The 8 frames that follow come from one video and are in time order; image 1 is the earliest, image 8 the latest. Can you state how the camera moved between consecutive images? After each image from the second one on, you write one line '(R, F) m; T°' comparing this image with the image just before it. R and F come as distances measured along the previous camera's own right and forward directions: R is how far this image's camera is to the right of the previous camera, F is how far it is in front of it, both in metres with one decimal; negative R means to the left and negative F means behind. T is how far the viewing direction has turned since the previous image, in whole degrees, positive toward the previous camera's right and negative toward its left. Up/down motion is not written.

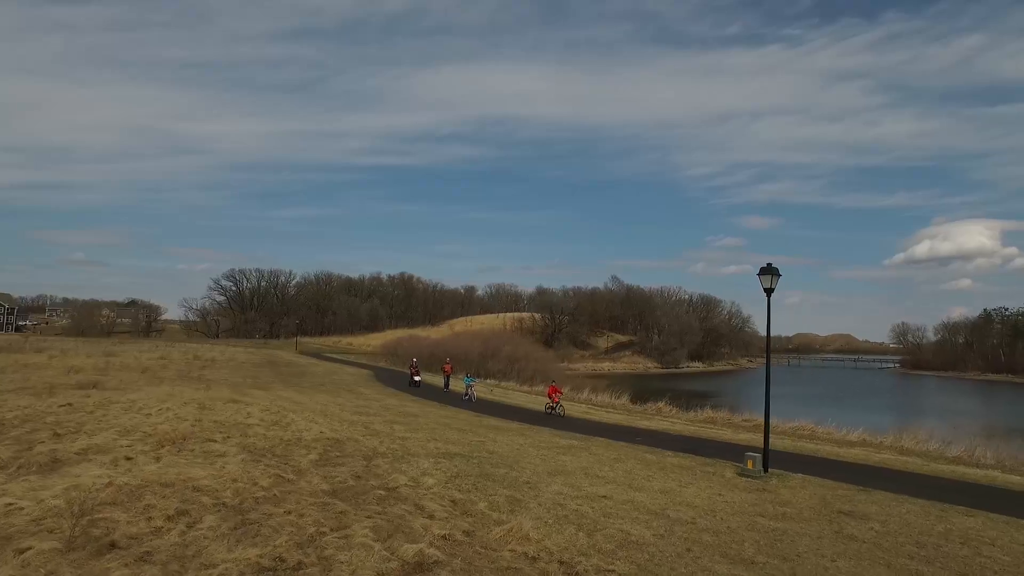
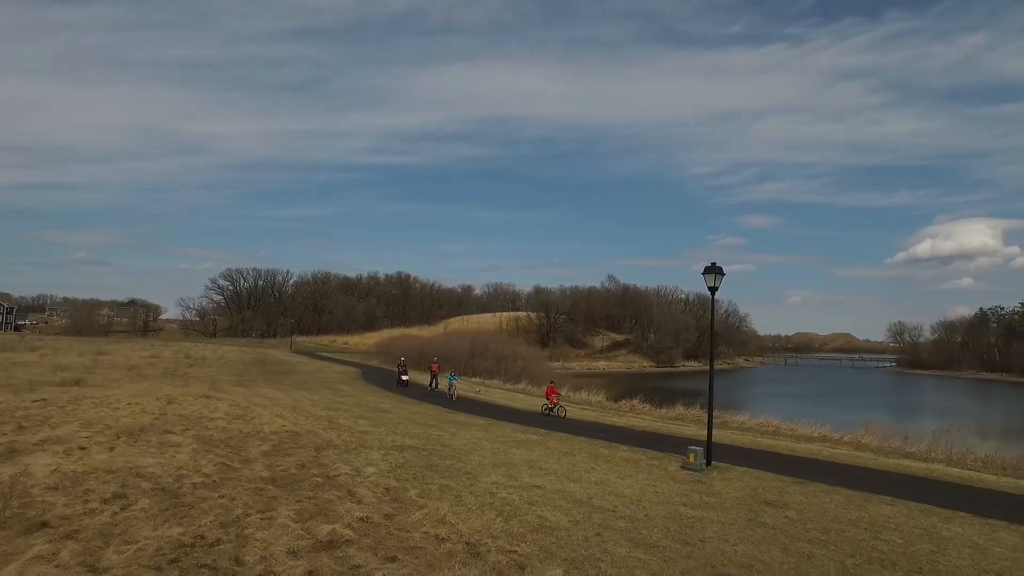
(+1.1, -0.6) m; 0°
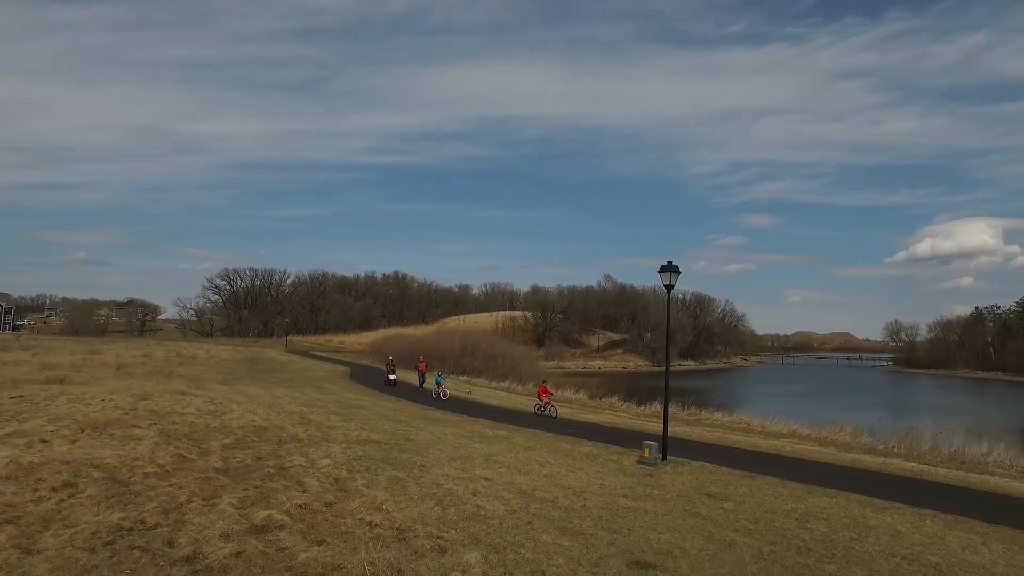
(+0.9, -0.4) m; 0°
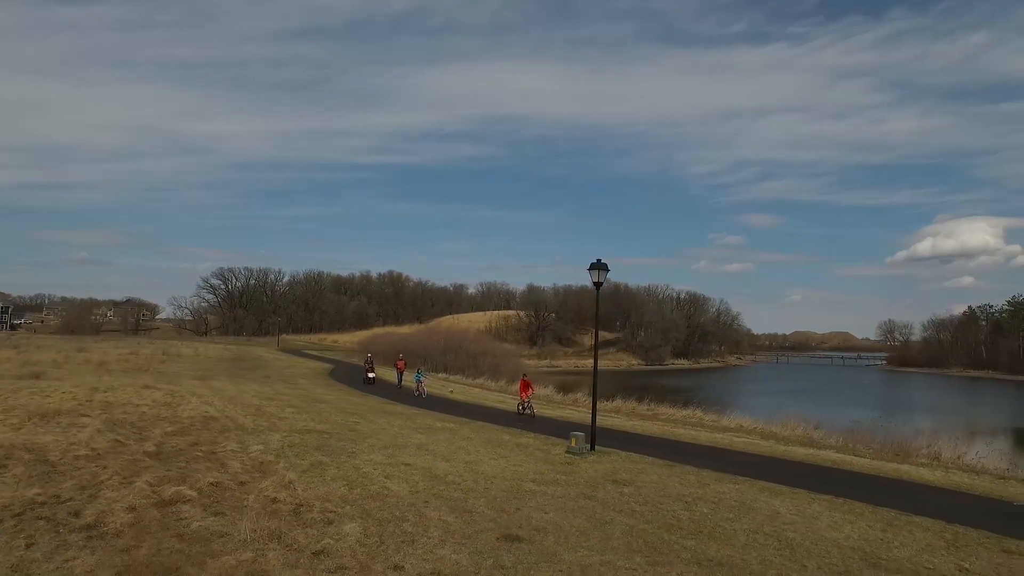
(+1.6, -0.8) m; 0°
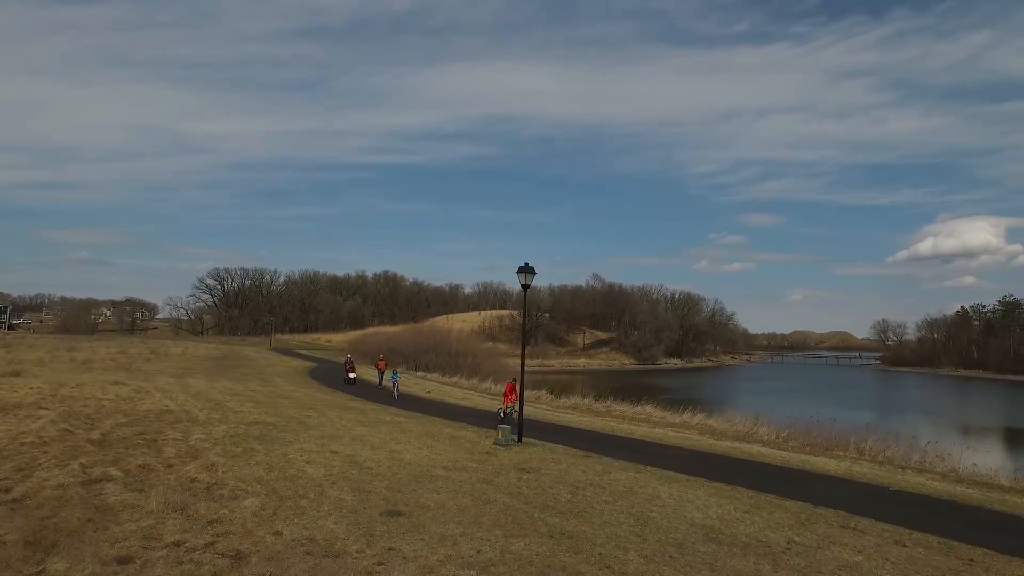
(+1.8, -1.1) m; 0°
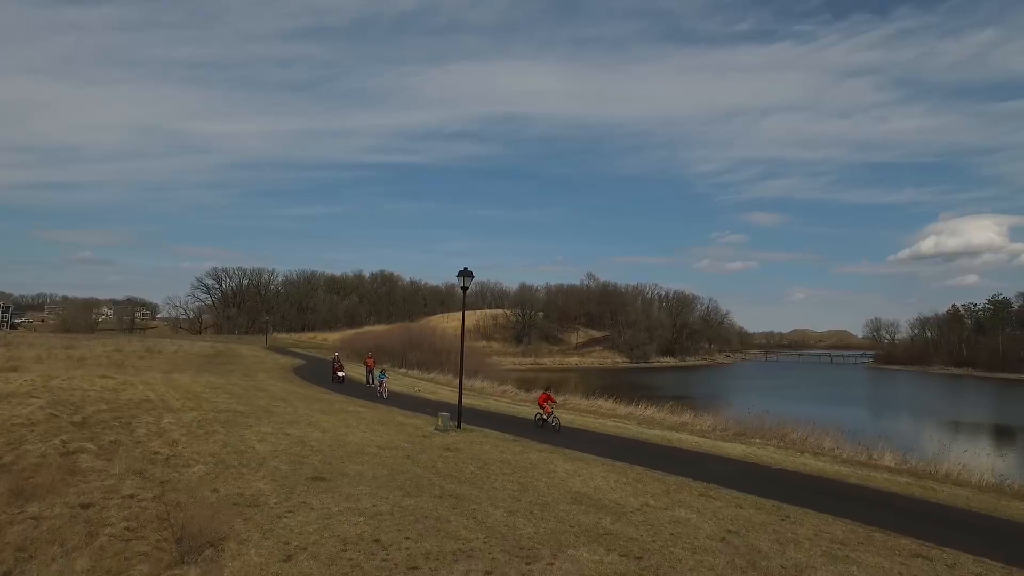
(+1.8, -1.9) m; 0°
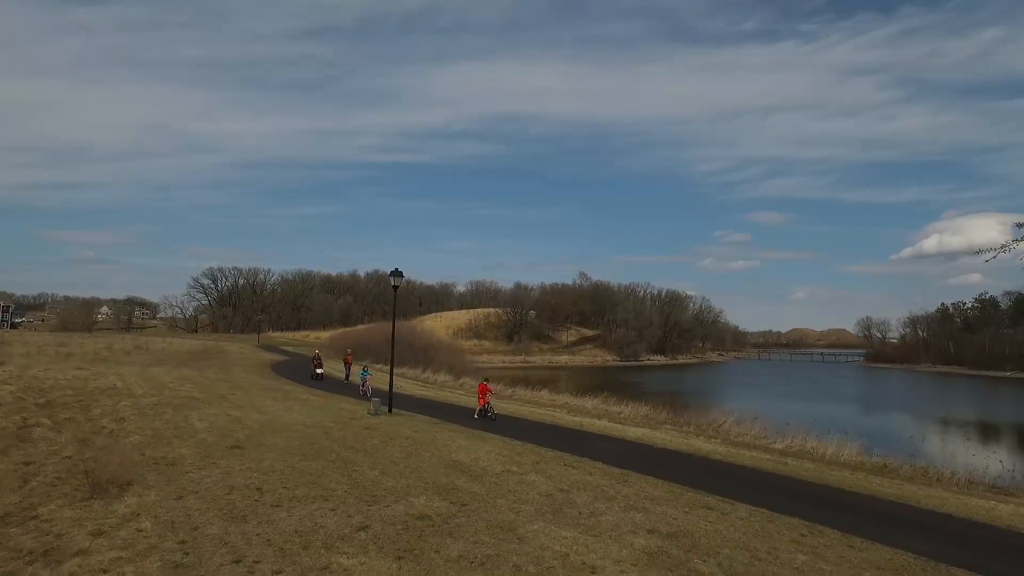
(+2.6, -2.1) m; 0°
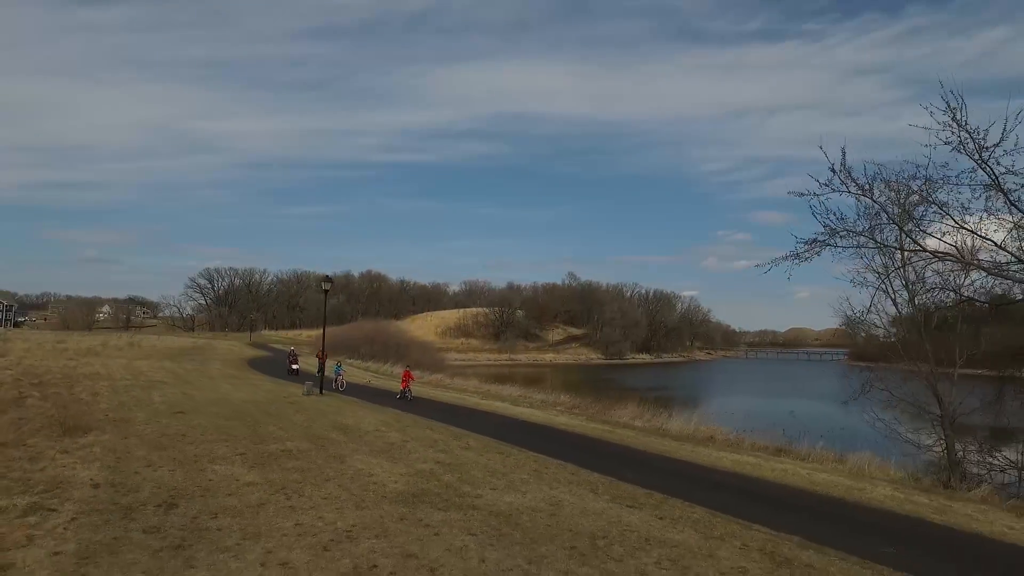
(+3.8, -4.4) m; 0°
